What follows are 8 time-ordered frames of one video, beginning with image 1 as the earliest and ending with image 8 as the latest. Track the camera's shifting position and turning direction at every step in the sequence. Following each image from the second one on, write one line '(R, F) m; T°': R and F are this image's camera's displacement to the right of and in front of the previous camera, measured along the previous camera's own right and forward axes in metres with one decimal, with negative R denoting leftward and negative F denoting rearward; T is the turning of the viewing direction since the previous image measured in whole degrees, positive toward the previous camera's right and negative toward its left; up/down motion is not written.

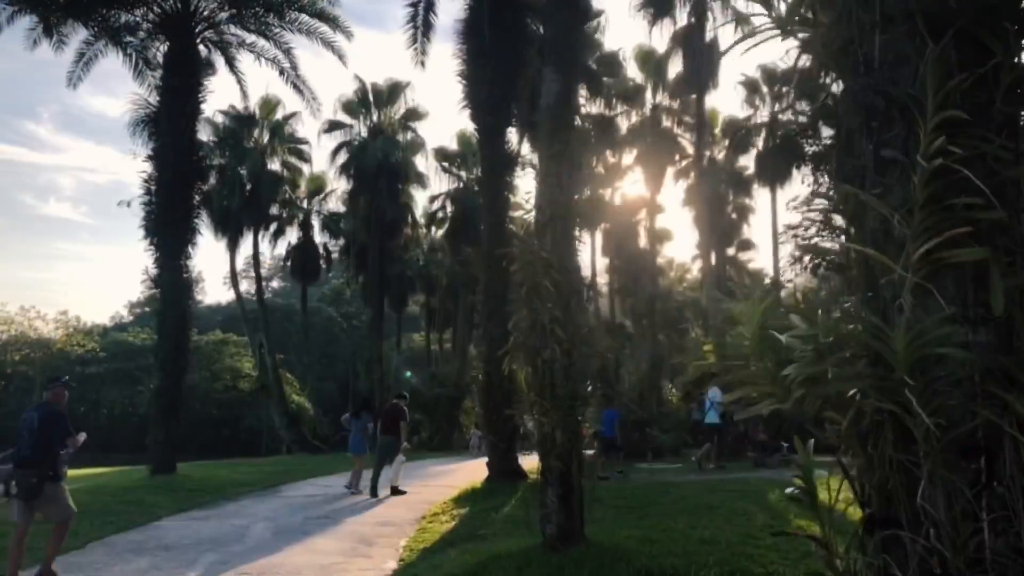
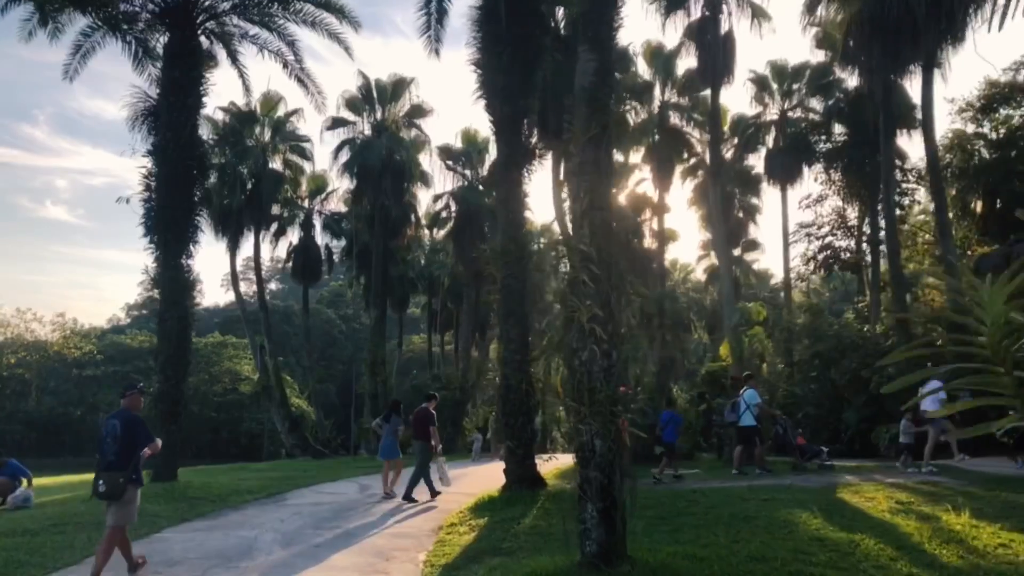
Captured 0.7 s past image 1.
(-0.3, +0.6) m; 0°
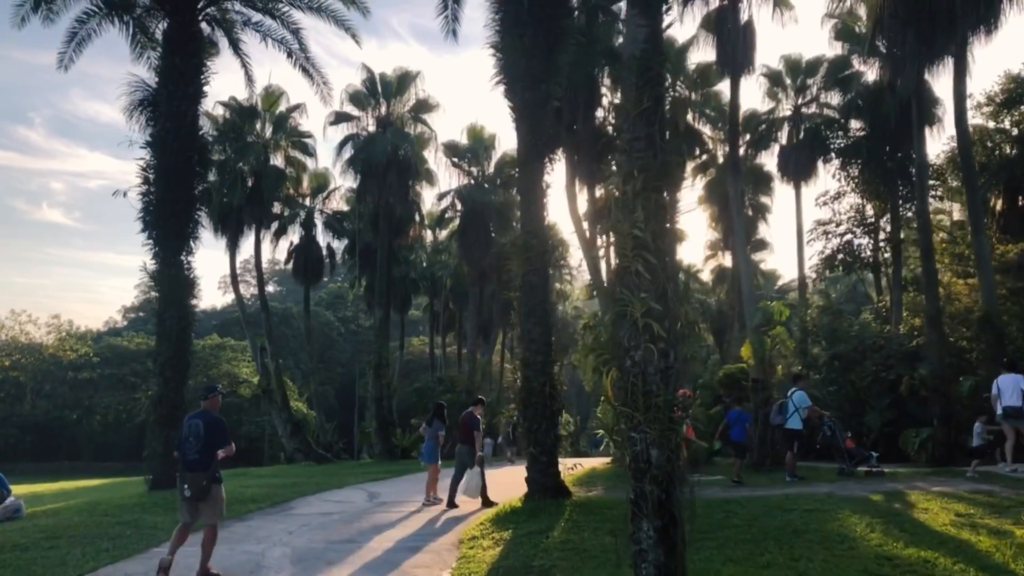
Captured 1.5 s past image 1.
(-0.3, +0.8) m; 0°
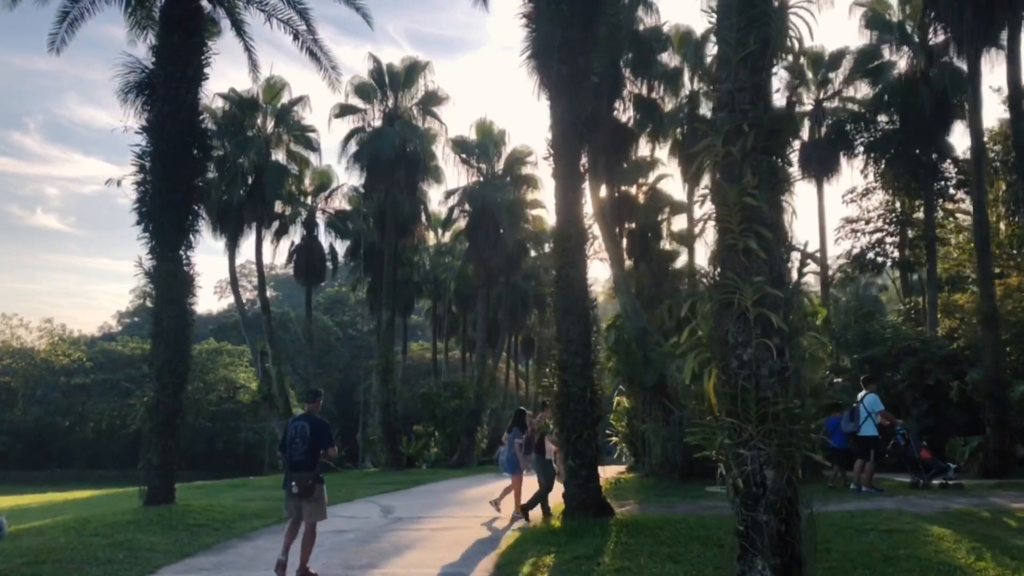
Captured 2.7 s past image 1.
(-0.5, +1.3) m; 0°
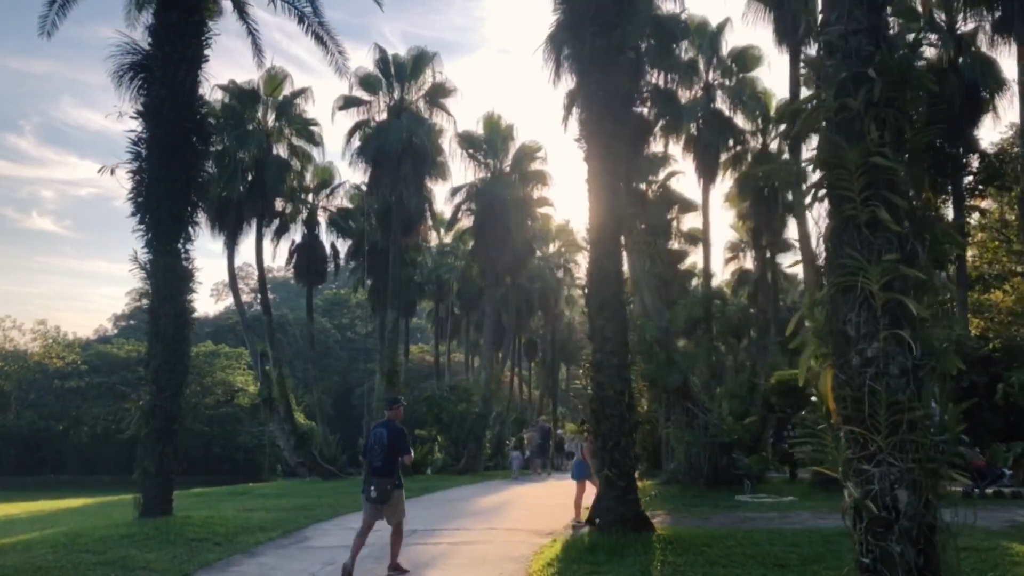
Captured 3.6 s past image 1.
(-0.4, +1.0) m; 0°
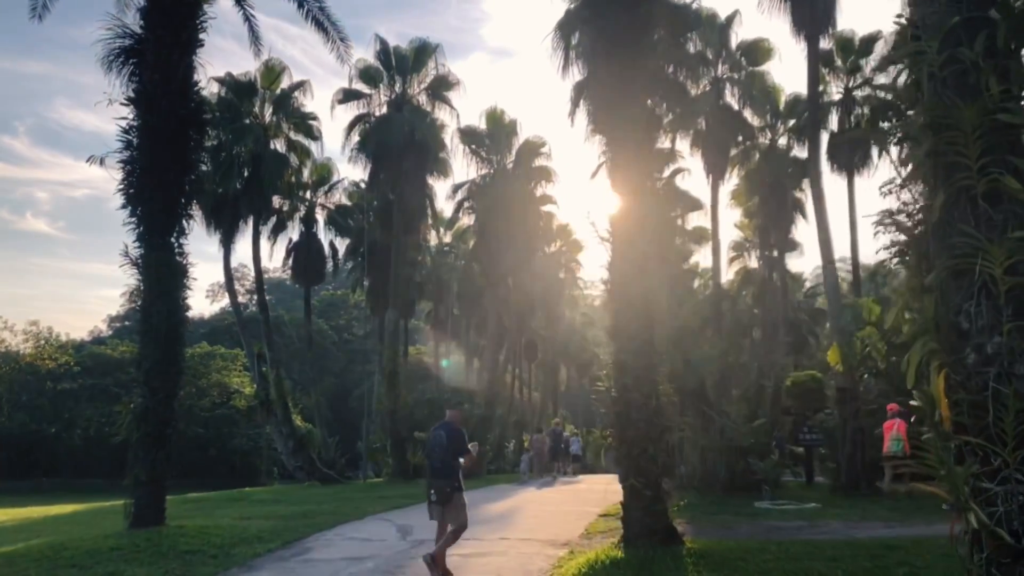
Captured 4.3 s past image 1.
(-0.2, +0.7) m; 0°
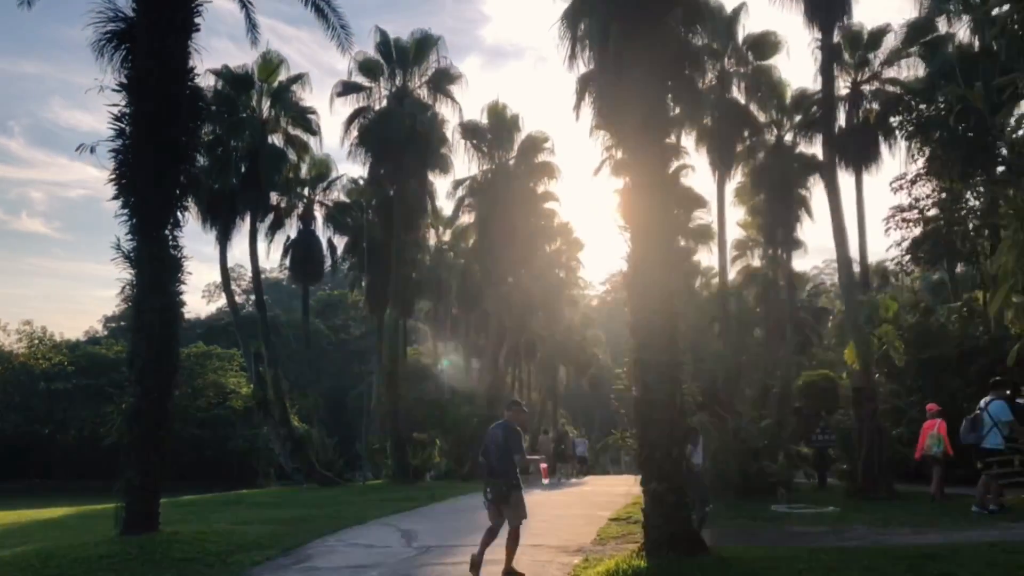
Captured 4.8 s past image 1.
(-0.2, +0.6) m; 0°
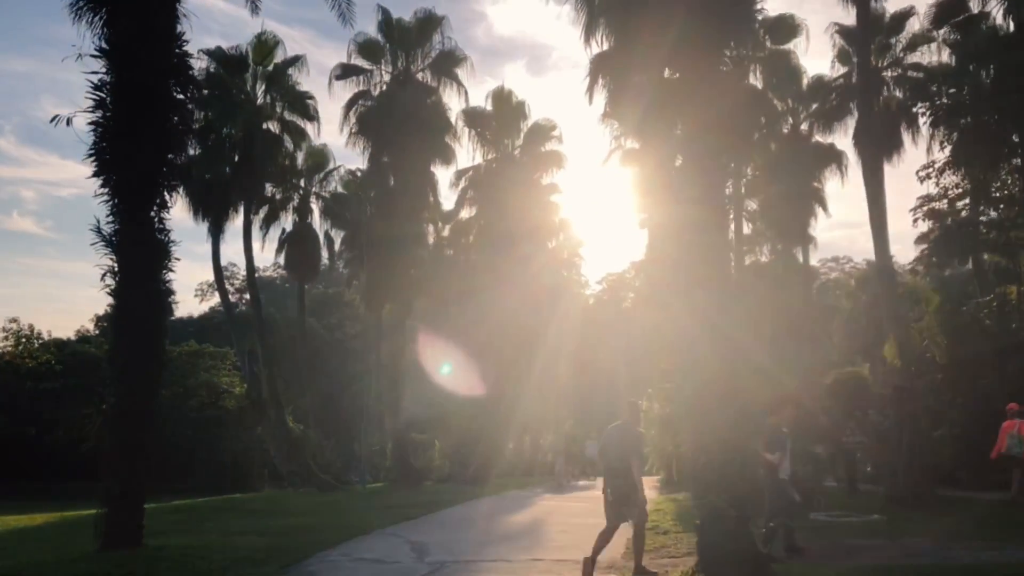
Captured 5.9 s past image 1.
(-0.4, +1.2) m; 0°
